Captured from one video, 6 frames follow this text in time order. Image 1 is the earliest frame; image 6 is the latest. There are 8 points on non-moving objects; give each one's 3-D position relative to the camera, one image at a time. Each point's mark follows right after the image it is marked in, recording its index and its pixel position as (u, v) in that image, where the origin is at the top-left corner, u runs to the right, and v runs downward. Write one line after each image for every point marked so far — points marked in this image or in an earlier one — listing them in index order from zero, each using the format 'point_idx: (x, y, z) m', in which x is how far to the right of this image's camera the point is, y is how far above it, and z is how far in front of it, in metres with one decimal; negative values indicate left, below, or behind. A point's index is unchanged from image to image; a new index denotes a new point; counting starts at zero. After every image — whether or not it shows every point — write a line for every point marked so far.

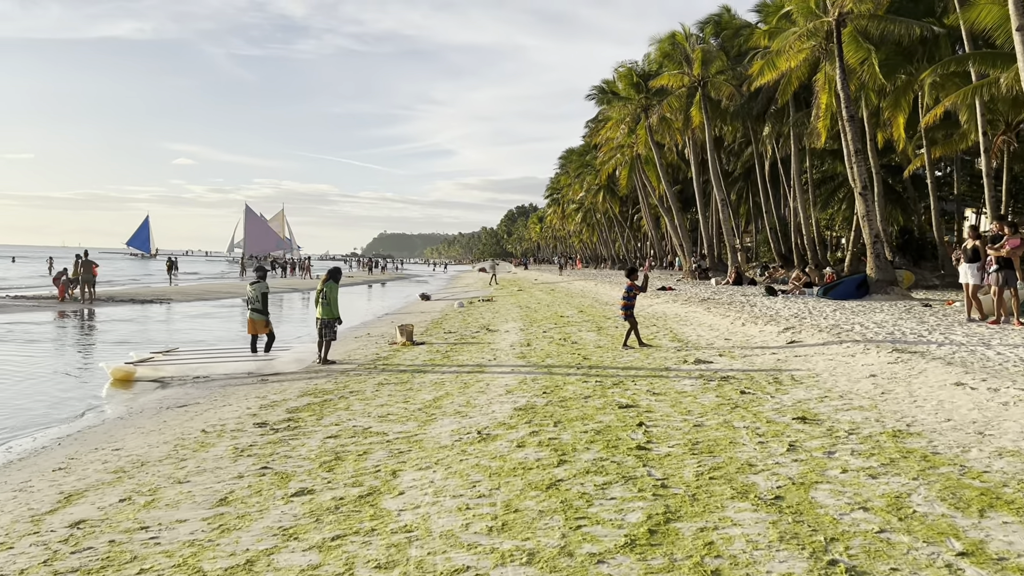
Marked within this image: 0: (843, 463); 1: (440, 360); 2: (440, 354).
0: (+2.0, -1.0, +5.3) m
1: (-1.0, -1.0, +12.8) m
2: (-1.1, -1.0, +13.6) m
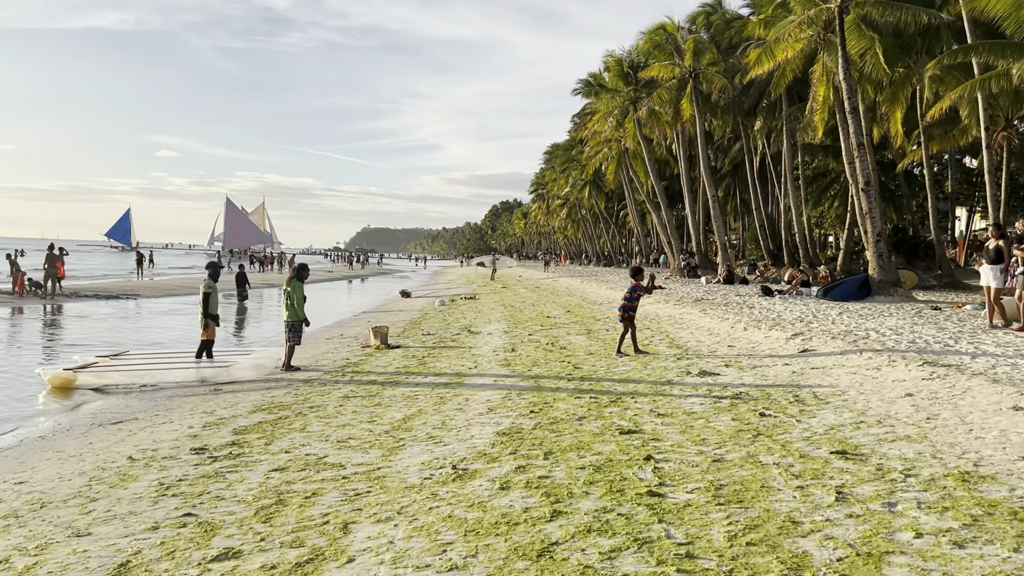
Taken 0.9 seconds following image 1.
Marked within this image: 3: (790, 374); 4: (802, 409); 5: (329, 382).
0: (+1.9, -1.1, +4.2) m
1: (-1.3, -1.0, +11.6) m
2: (-1.3, -1.0, +12.4) m
3: (+2.8, -0.9, +9.0) m
4: (+2.3, -1.0, +7.1) m
5: (-2.2, -1.1, +10.5) m
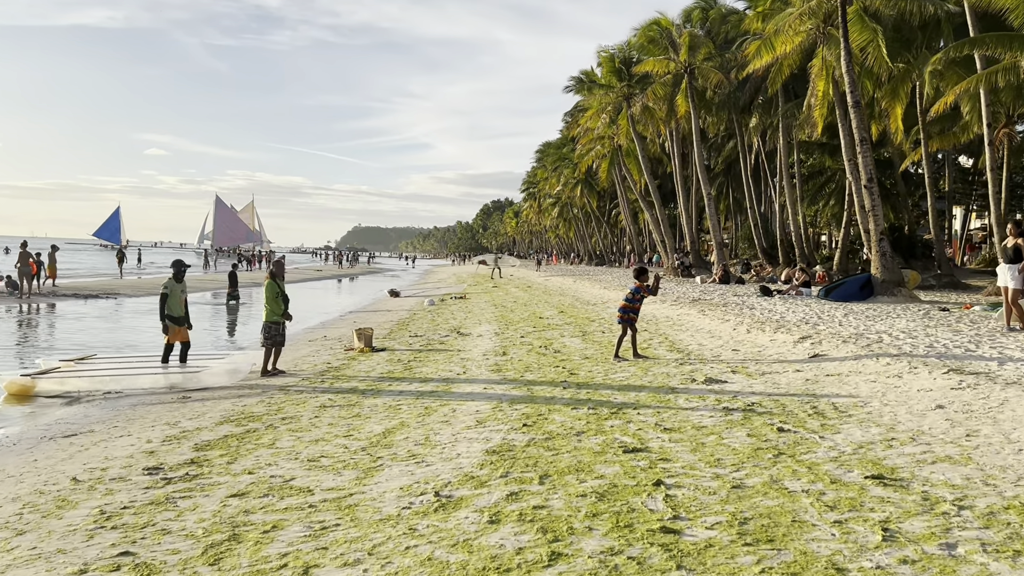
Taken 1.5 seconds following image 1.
0: (+1.8, -1.1, +3.5) m
1: (-1.4, -1.0, +10.9) m
2: (-1.5, -1.0, +11.7) m
3: (+2.7, -0.9, +8.3) m
4: (+2.3, -1.0, +6.4) m
5: (-2.3, -1.1, +9.7) m
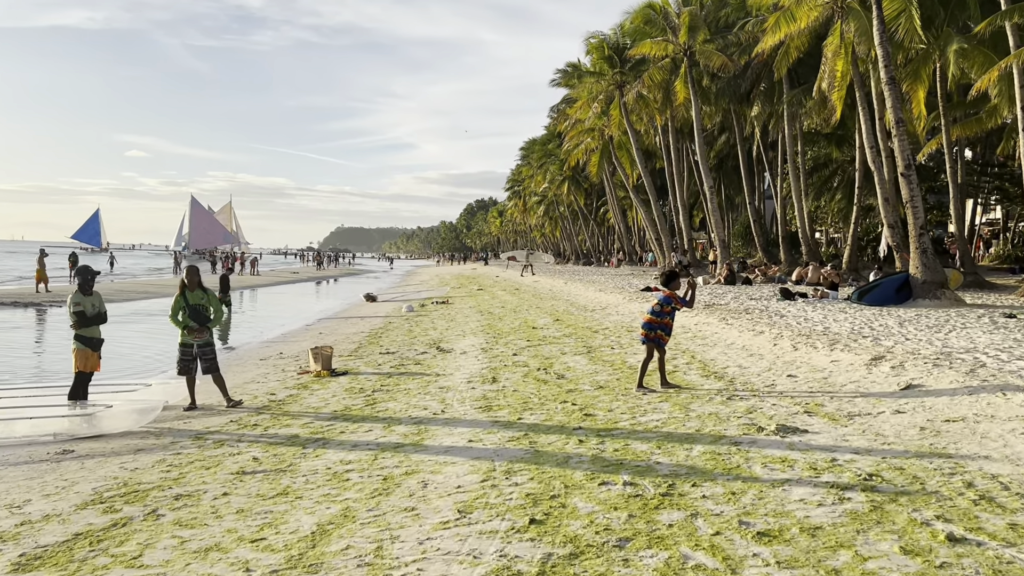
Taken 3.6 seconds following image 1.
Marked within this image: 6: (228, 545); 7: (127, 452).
0: (+1.9, -1.2, +1.1) m
1: (-1.4, -1.1, +8.4) m
2: (-1.5, -1.1, +9.2) m
3: (+2.7, -1.0, +5.9) m
4: (+2.3, -1.1, +4.0) m
5: (-2.3, -1.2, +7.3) m
6: (-1.4, -1.3, +4.5) m
7: (-3.0, -1.3, +7.0) m
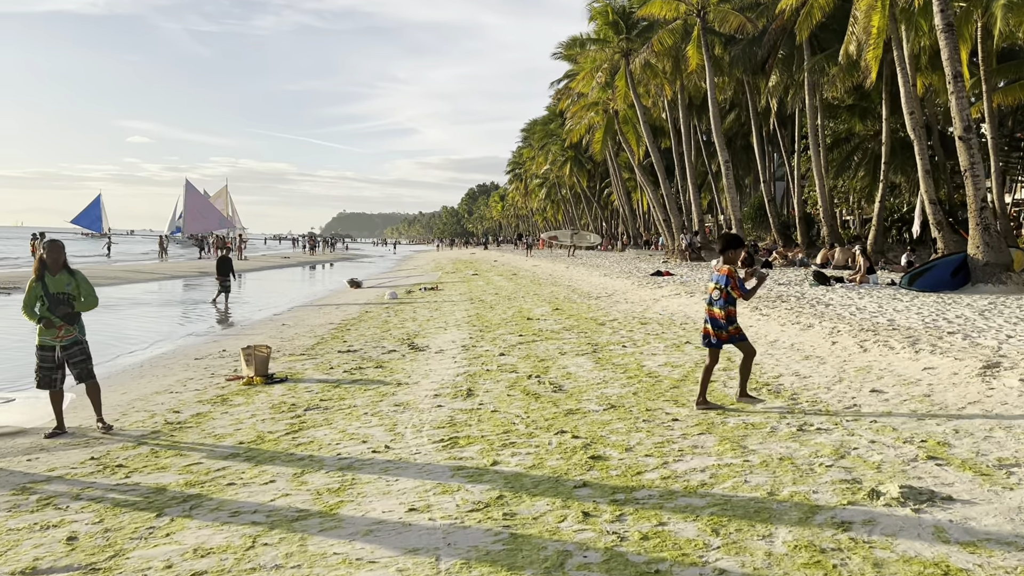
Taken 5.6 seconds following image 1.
0: (+1.7, -1.2, -1.3) m
1: (-1.6, -1.0, +6.1) m
2: (-1.7, -1.0, +6.8) m
3: (+2.5, -0.9, +3.5) m
4: (+2.1, -1.0, +1.7) m
5: (-2.5, -1.1, +4.9) m
6: (-1.6, -1.2, +2.2) m
7: (-3.2, -1.2, +4.7) m
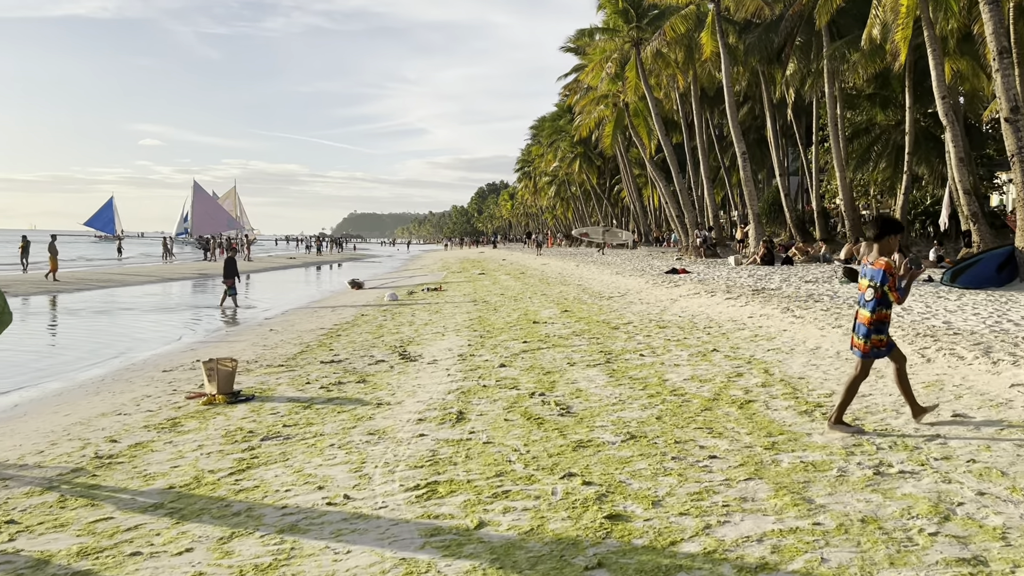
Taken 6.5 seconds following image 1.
0: (+1.6, -1.2, -2.5) m
1: (-1.6, -1.1, +4.9) m
2: (-1.7, -1.0, +5.7) m
3: (+2.5, -0.9, +2.3) m
4: (+2.0, -1.0, +0.5) m
5: (-2.5, -1.2, +3.8) m
6: (-1.7, -1.3, +1.0) m
7: (-3.2, -1.2, +3.6) m
